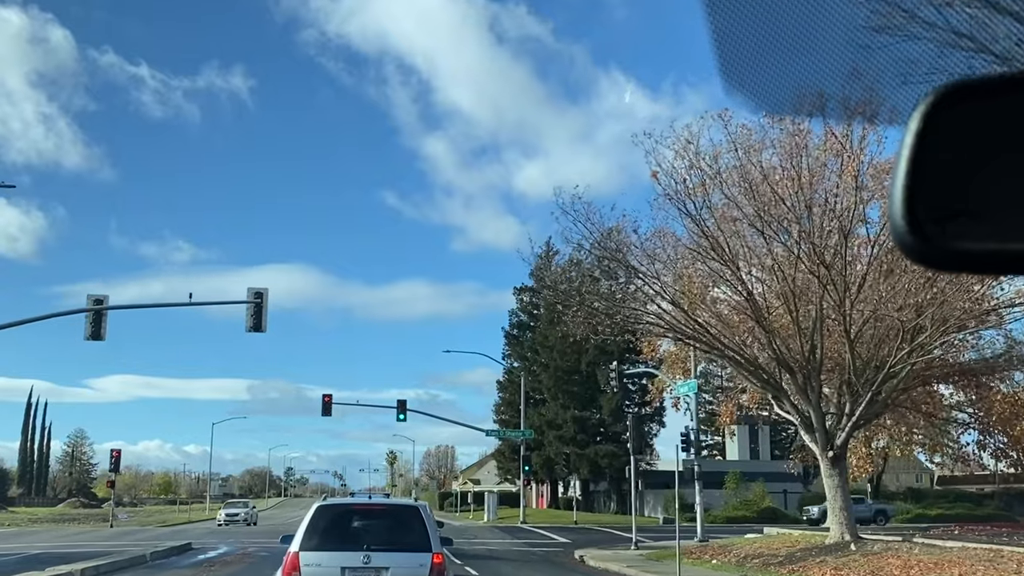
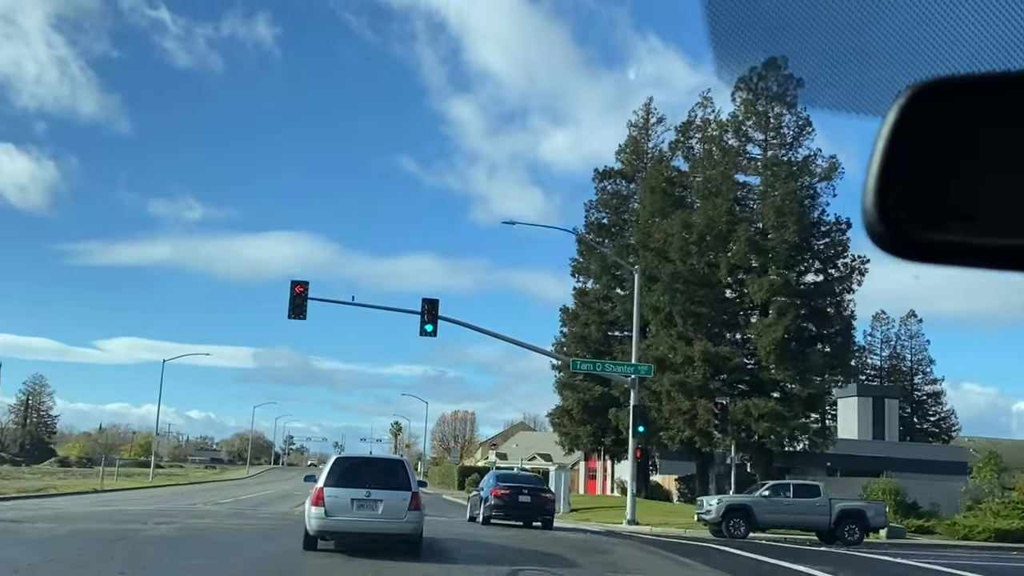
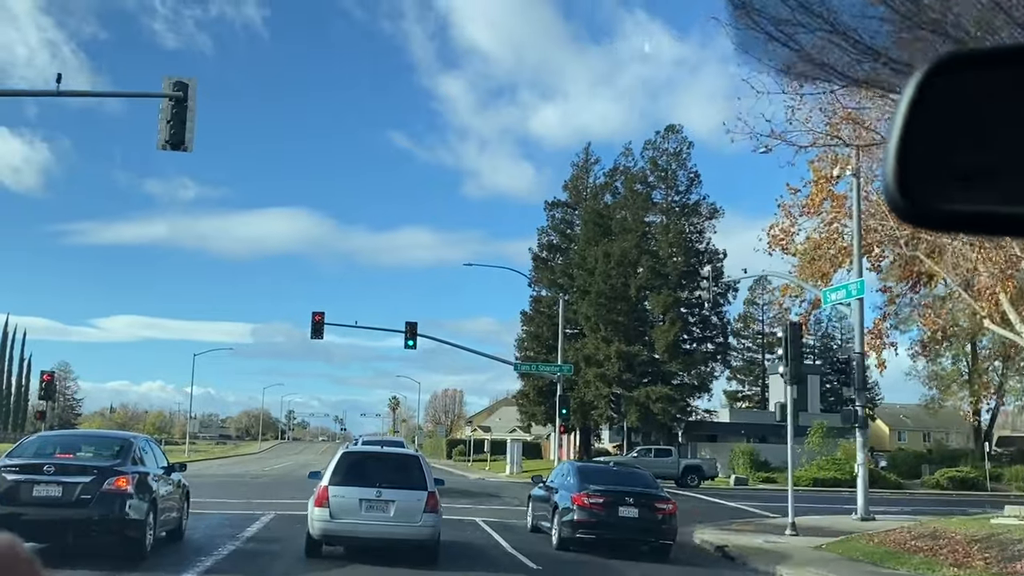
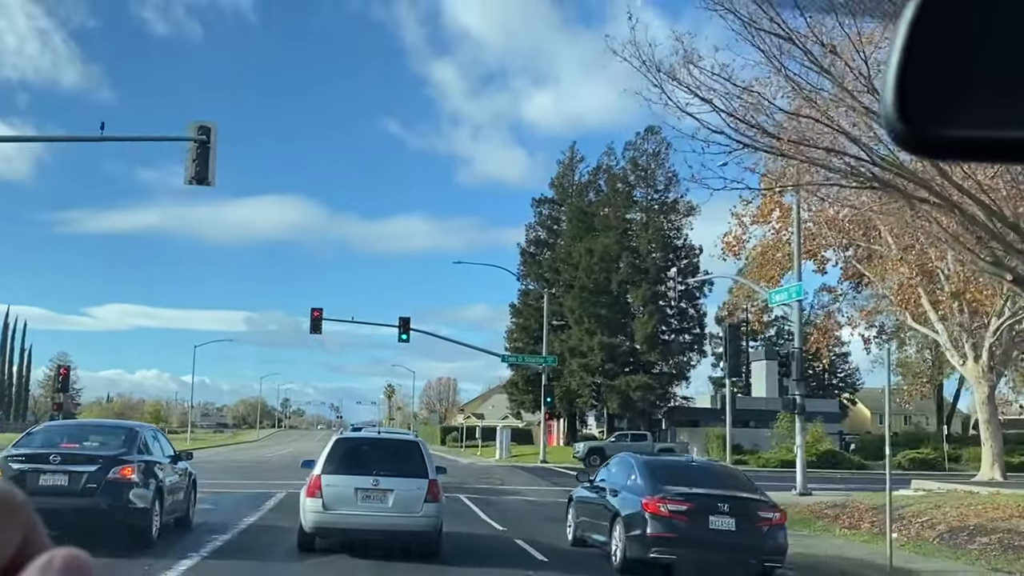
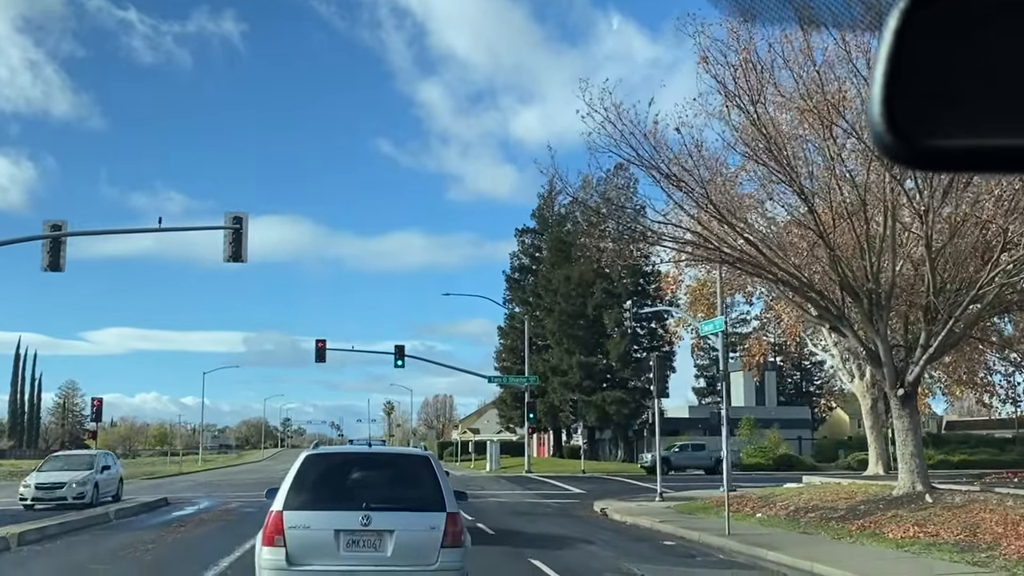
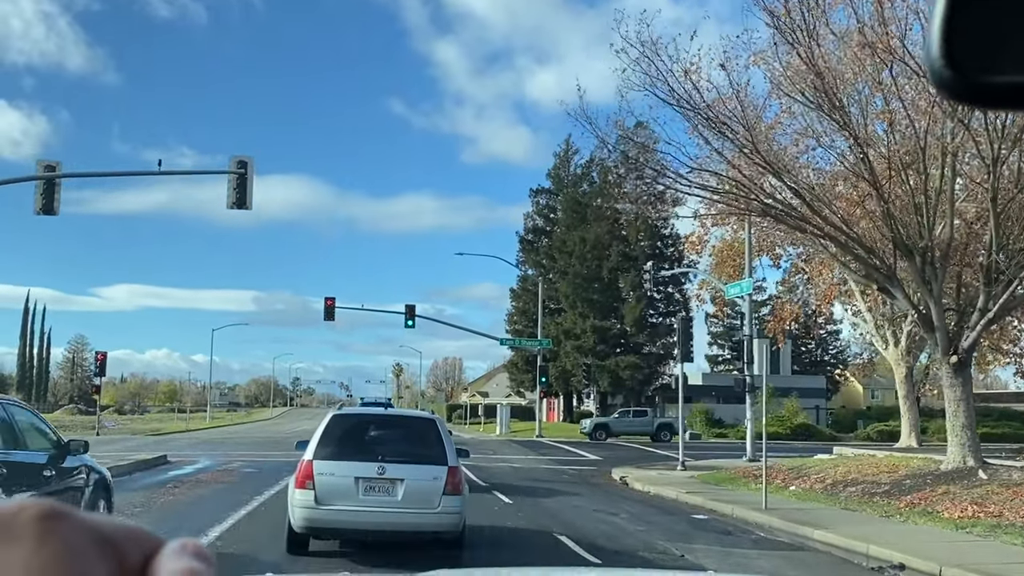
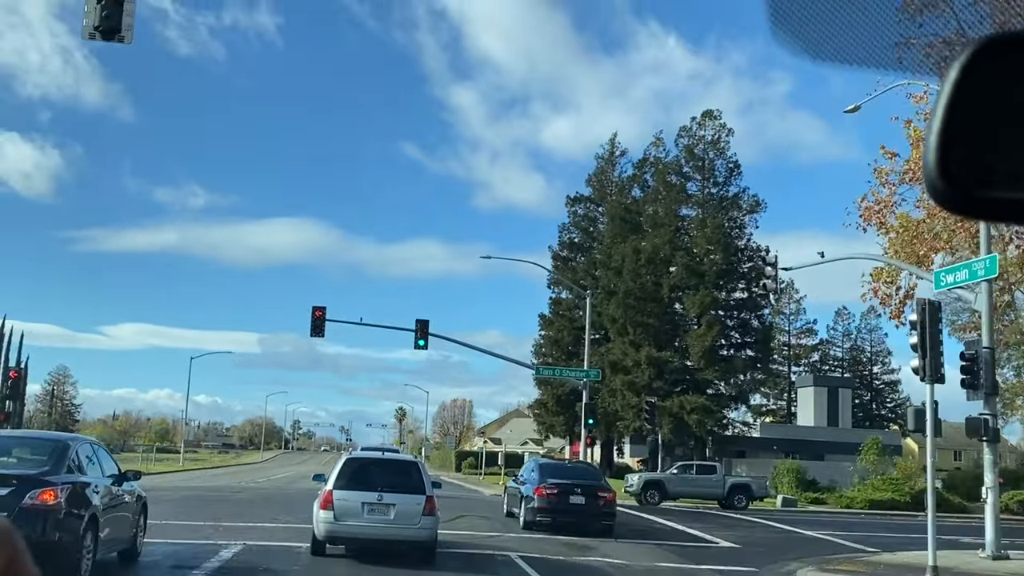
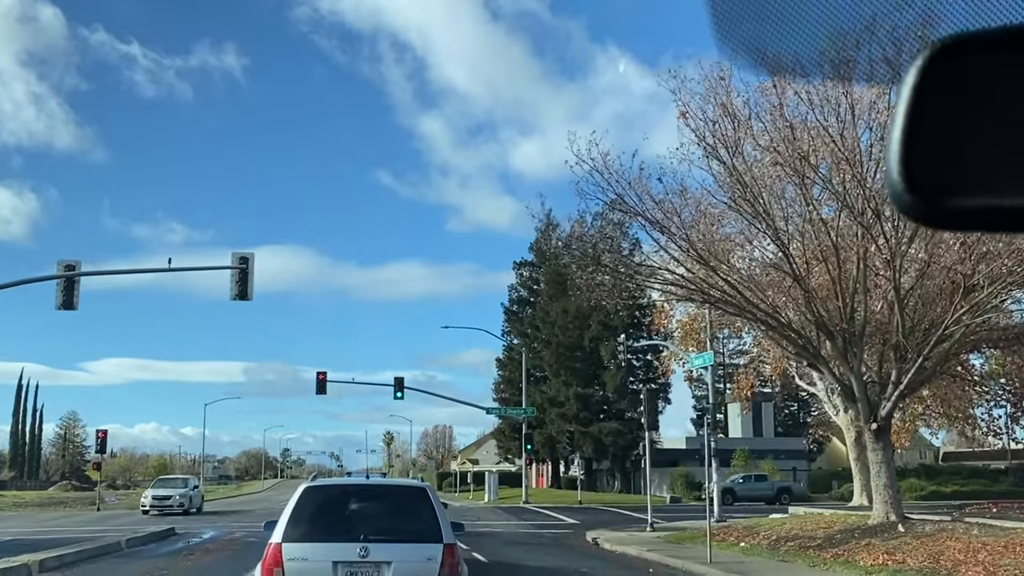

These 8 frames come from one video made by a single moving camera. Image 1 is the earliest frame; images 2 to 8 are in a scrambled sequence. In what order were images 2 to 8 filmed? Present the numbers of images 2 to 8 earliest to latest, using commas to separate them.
8, 5, 6, 4, 3, 7, 2
